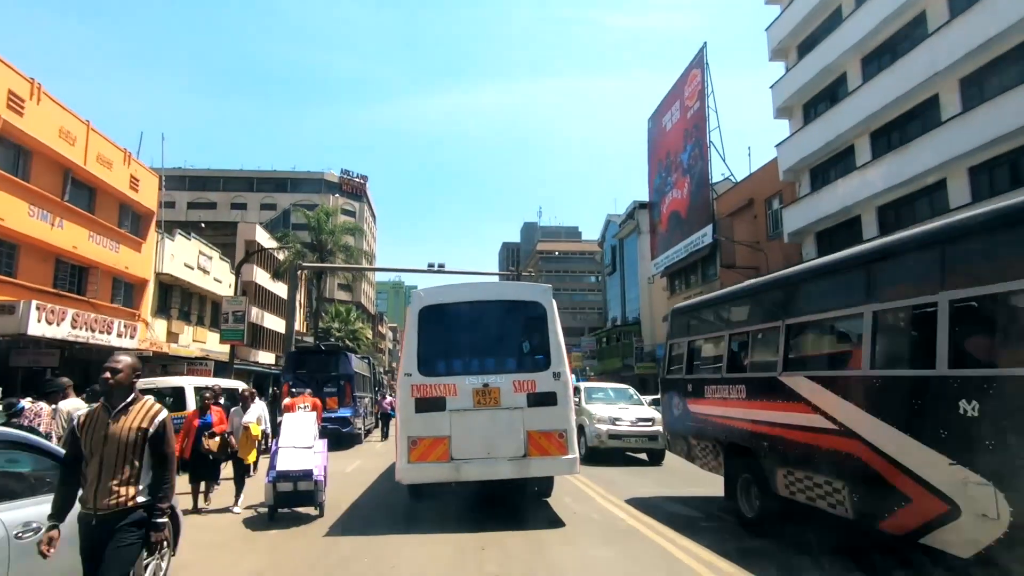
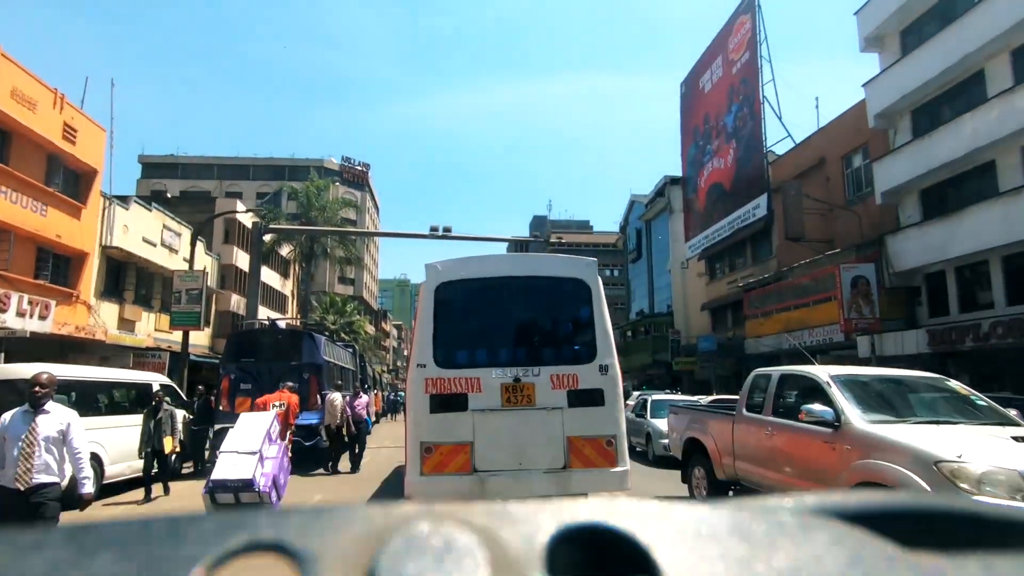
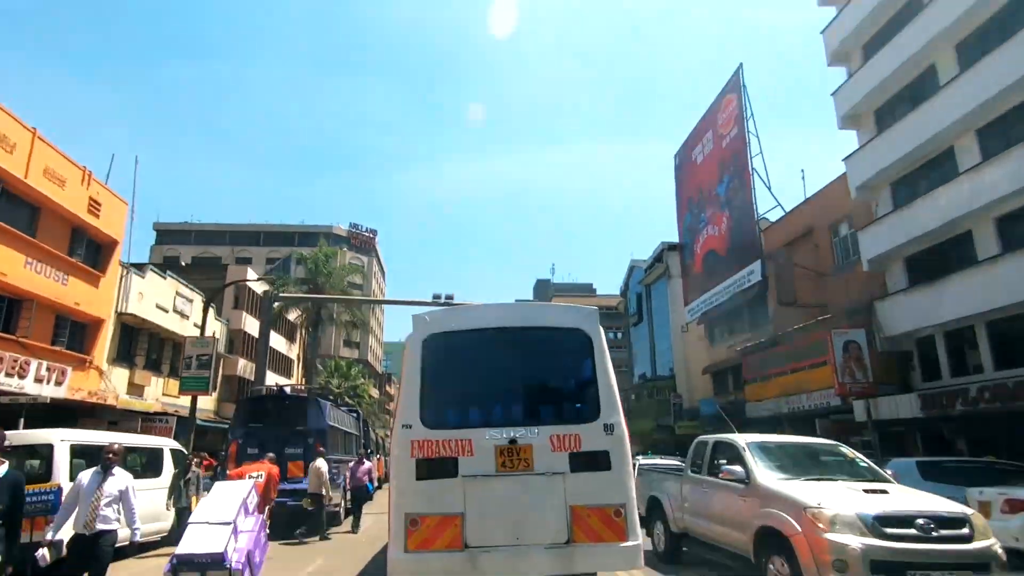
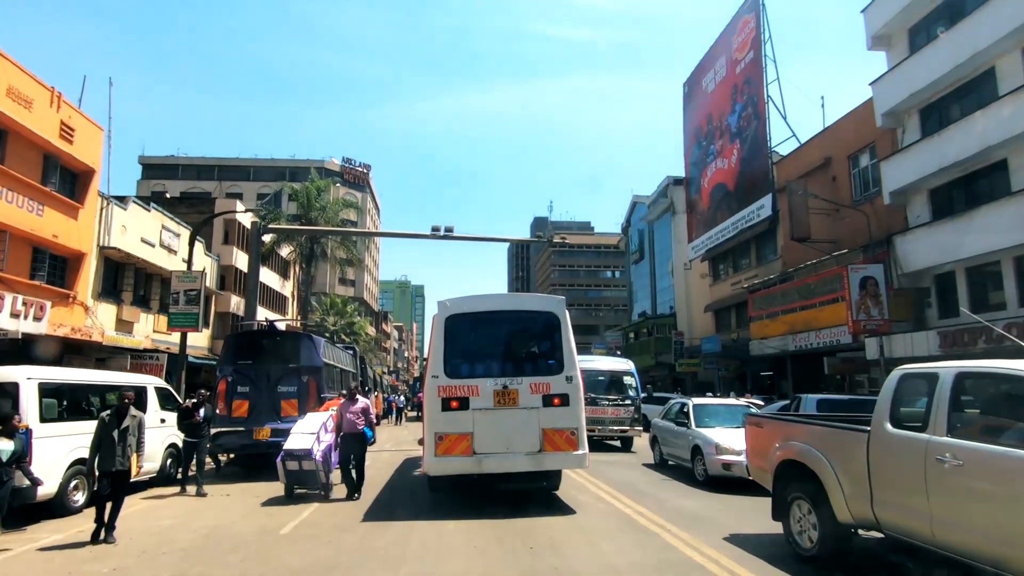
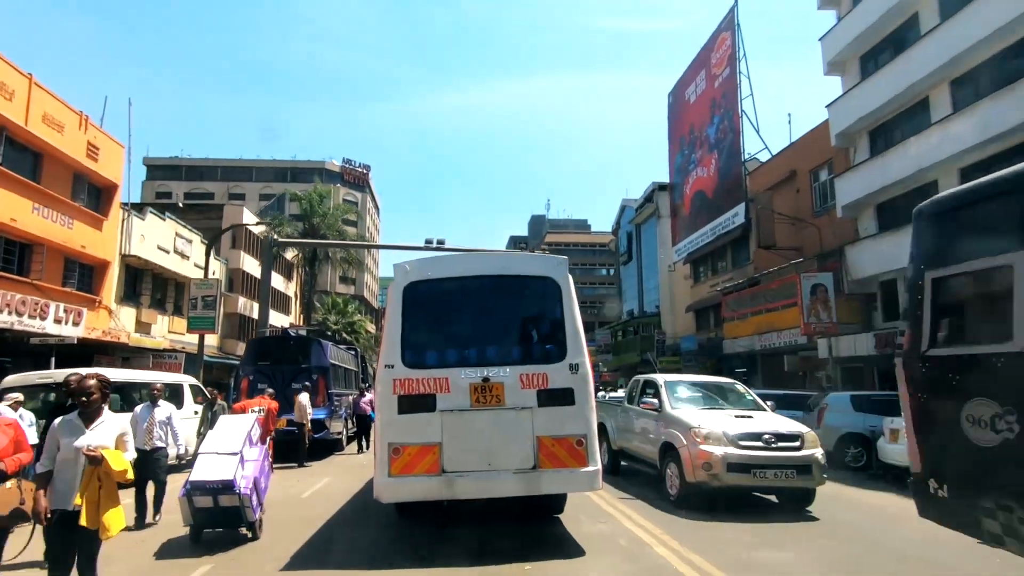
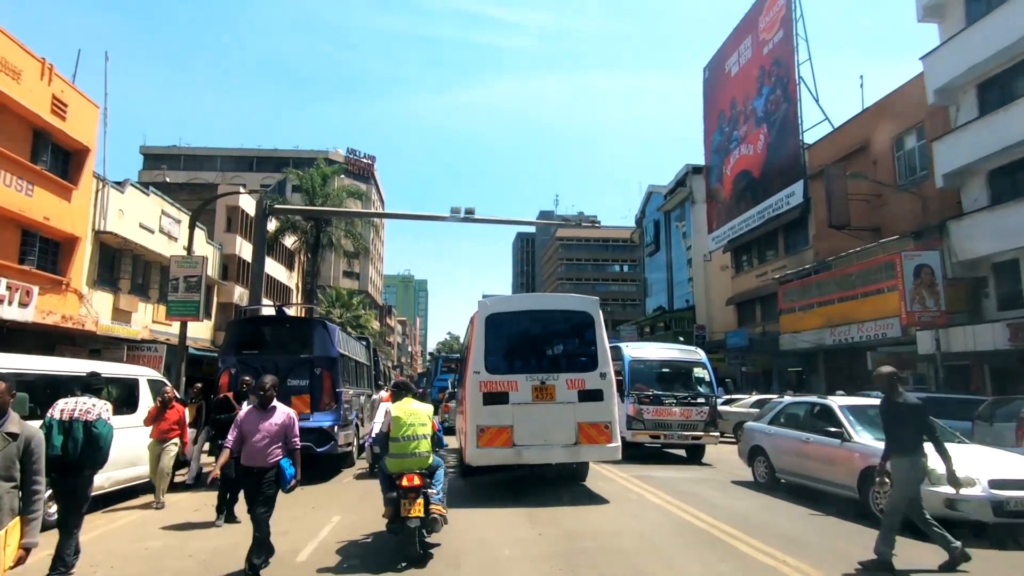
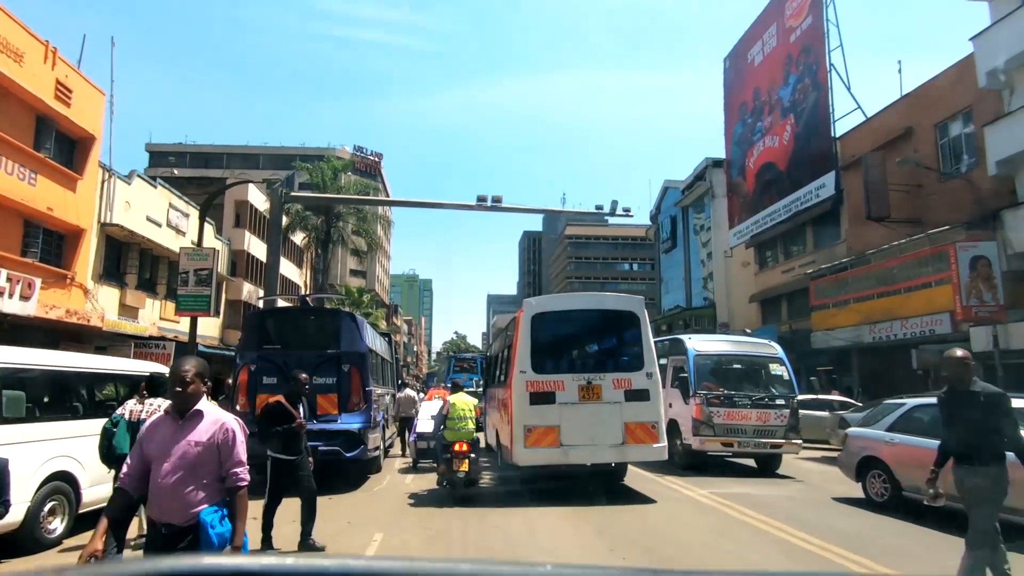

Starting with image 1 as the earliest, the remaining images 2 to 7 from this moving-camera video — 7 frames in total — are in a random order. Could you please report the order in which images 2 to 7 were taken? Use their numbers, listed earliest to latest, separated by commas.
5, 3, 2, 4, 6, 7
